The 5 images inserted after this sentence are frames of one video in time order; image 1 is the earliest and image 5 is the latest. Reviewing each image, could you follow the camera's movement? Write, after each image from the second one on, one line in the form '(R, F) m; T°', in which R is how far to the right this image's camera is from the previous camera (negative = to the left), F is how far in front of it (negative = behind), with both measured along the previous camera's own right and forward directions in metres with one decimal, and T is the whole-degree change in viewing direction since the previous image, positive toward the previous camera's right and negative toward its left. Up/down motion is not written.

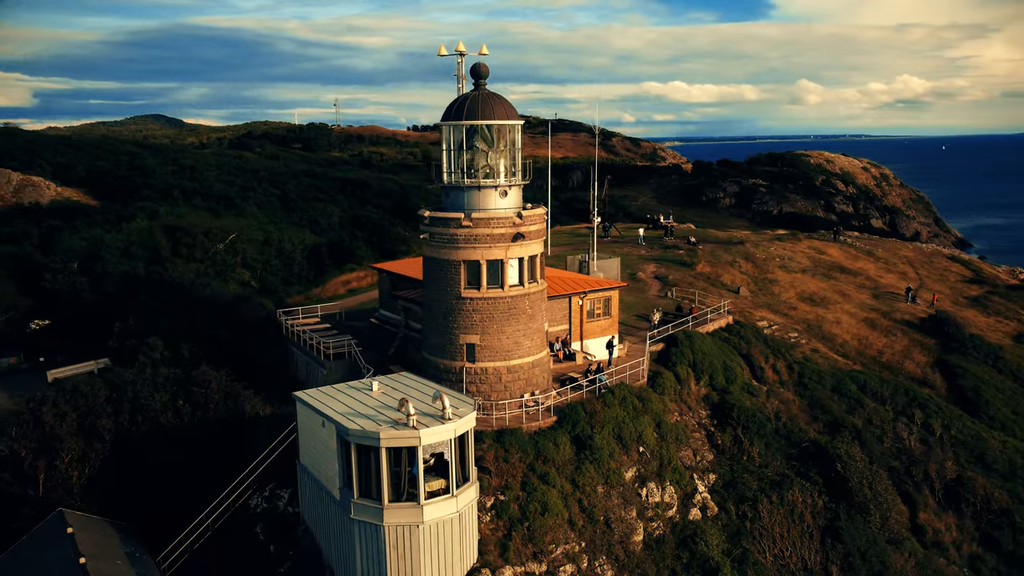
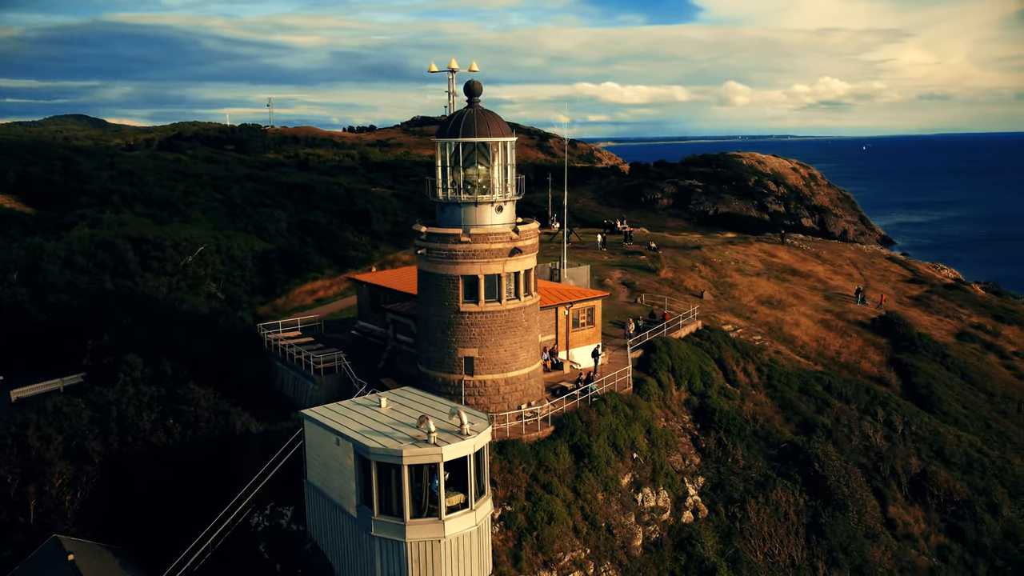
(-1.7, -0.4) m; +4°
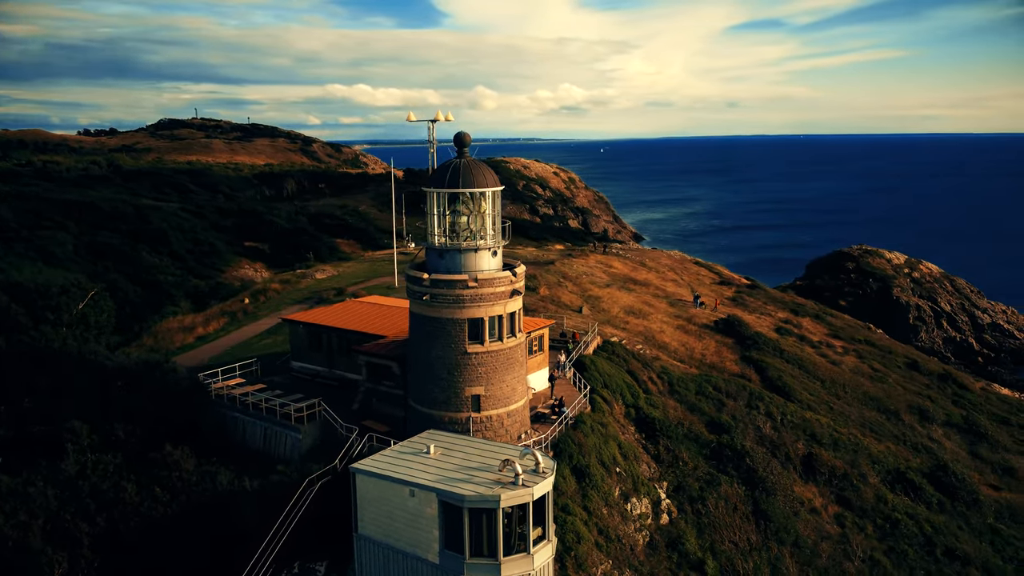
(-7.2, -0.6) m; +17°
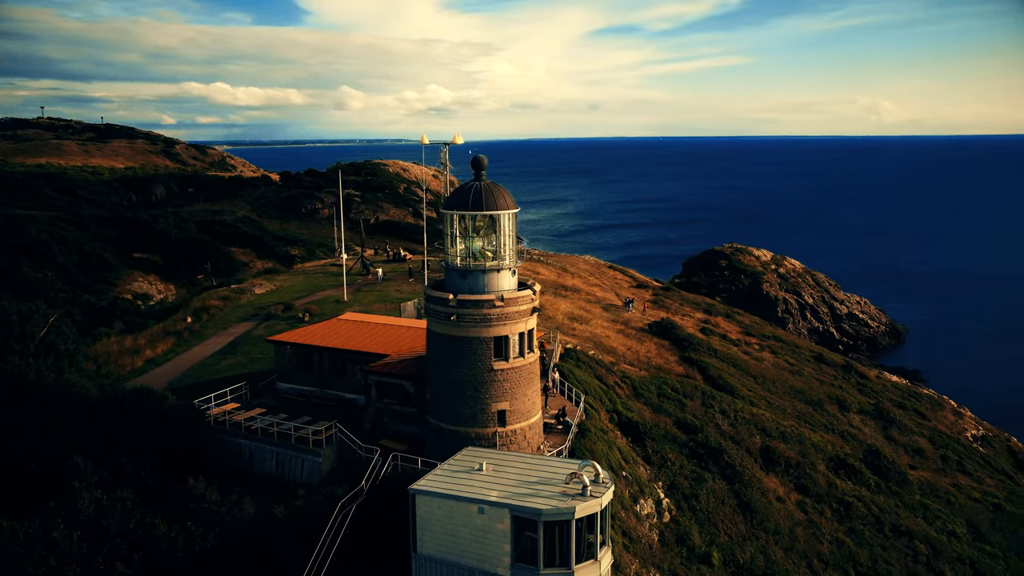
(-4.7, -0.6) m; +9°
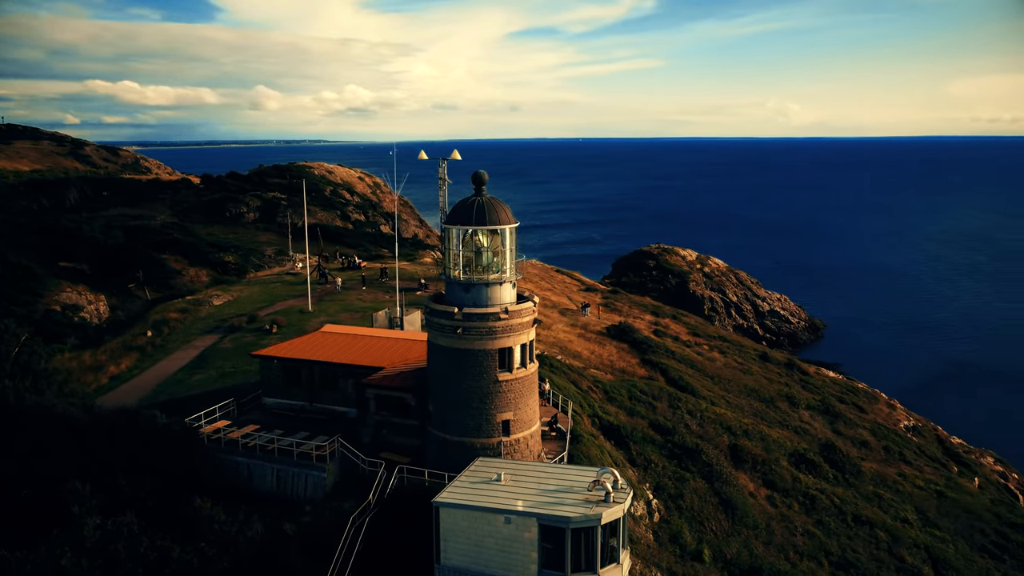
(-2.6, -0.5) m; +5°
